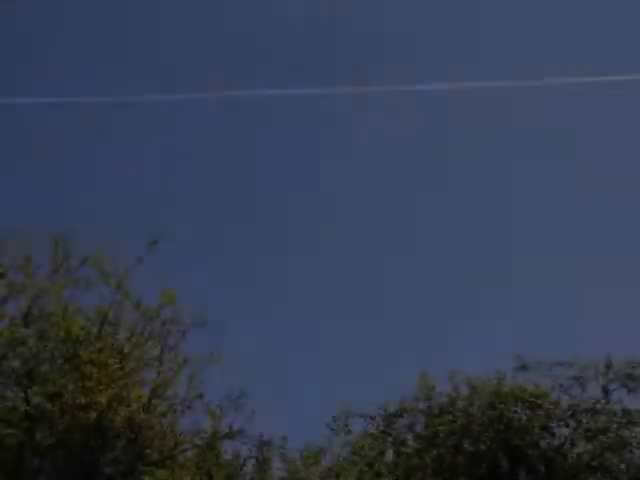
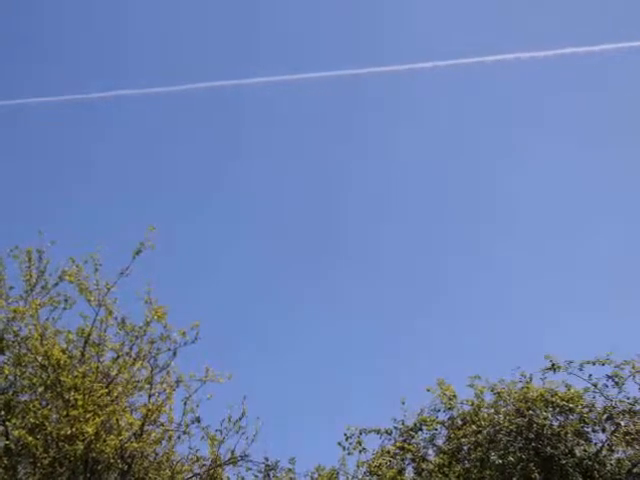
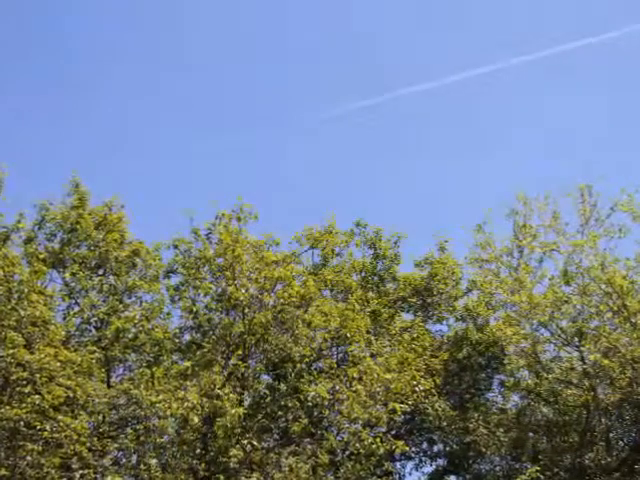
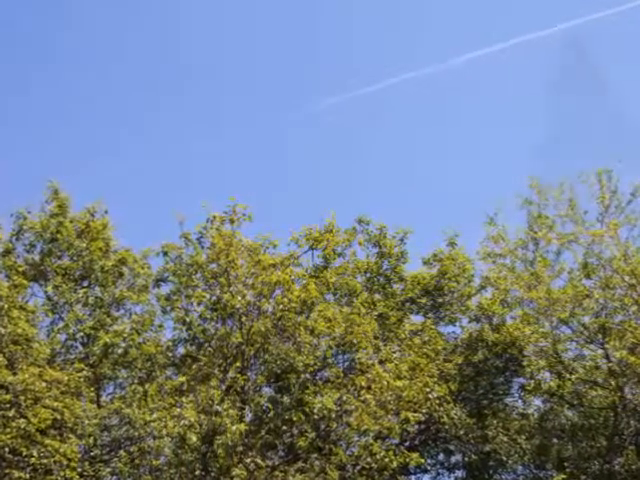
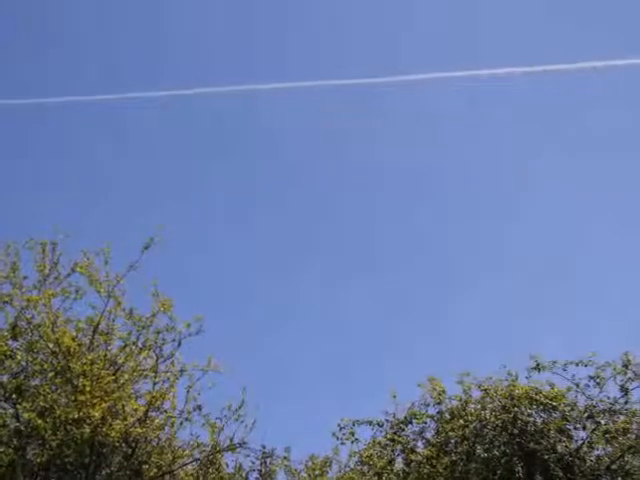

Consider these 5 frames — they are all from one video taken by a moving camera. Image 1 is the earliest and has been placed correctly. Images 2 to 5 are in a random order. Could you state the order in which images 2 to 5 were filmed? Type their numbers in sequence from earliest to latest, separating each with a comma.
5, 2, 3, 4
